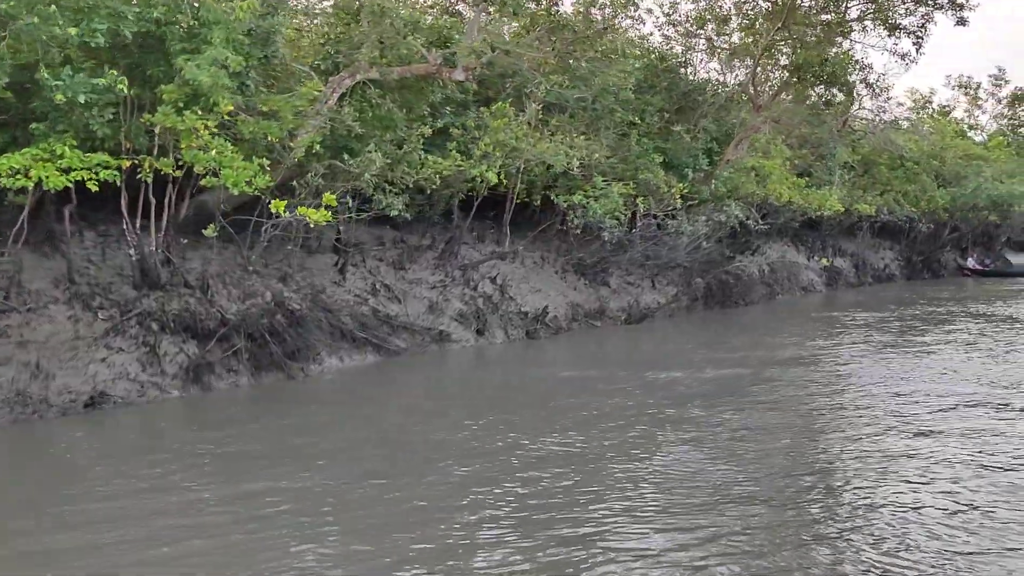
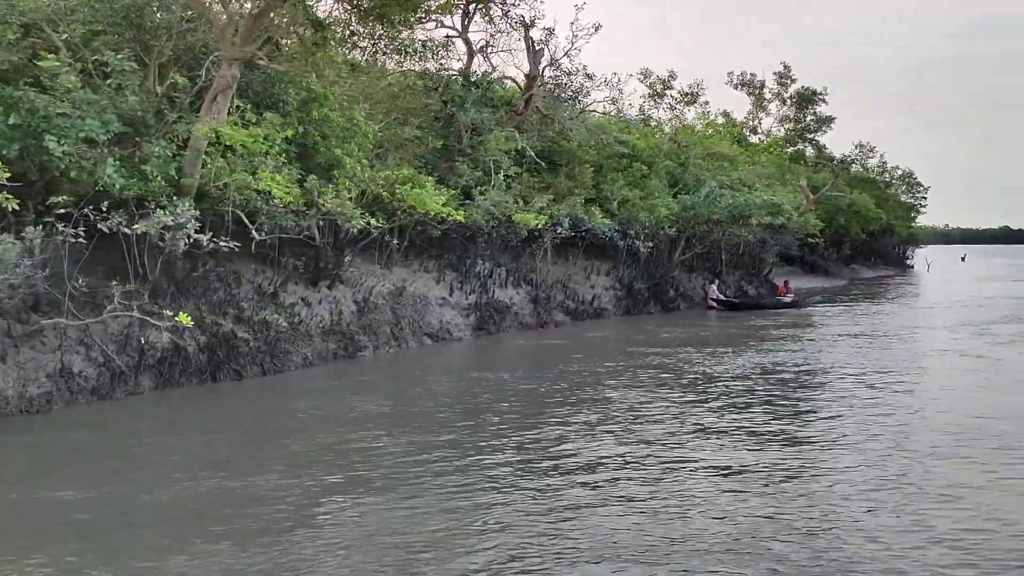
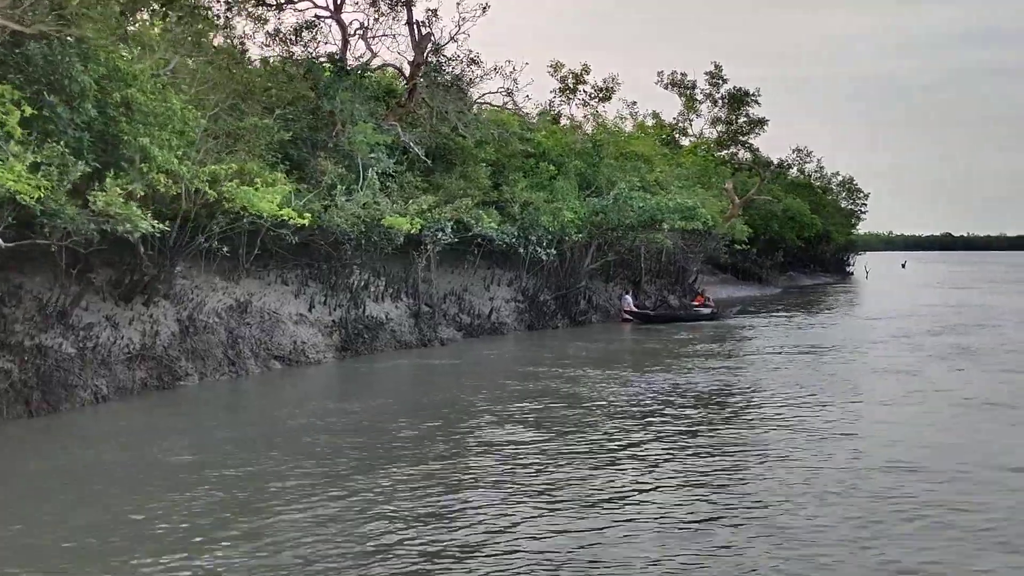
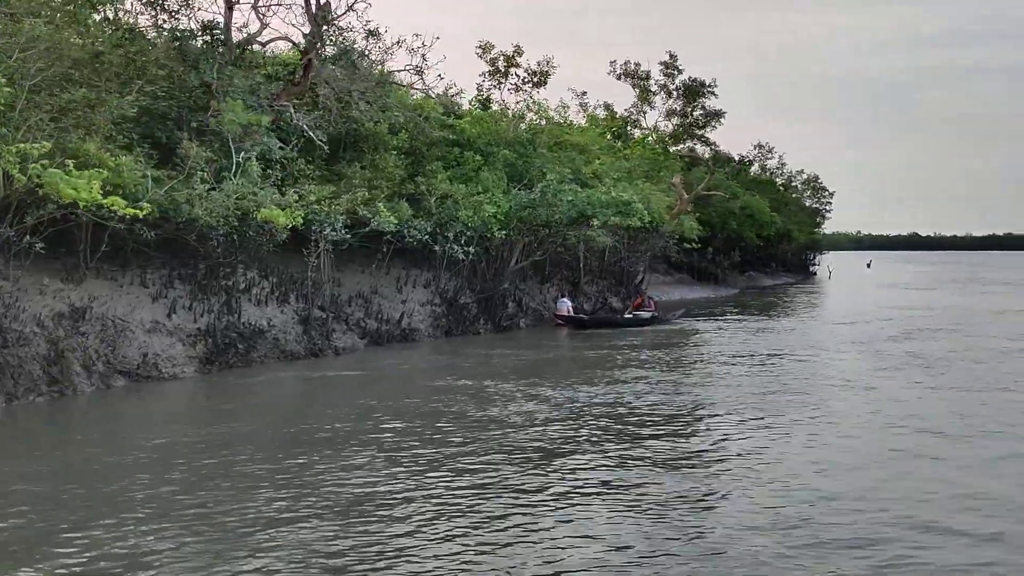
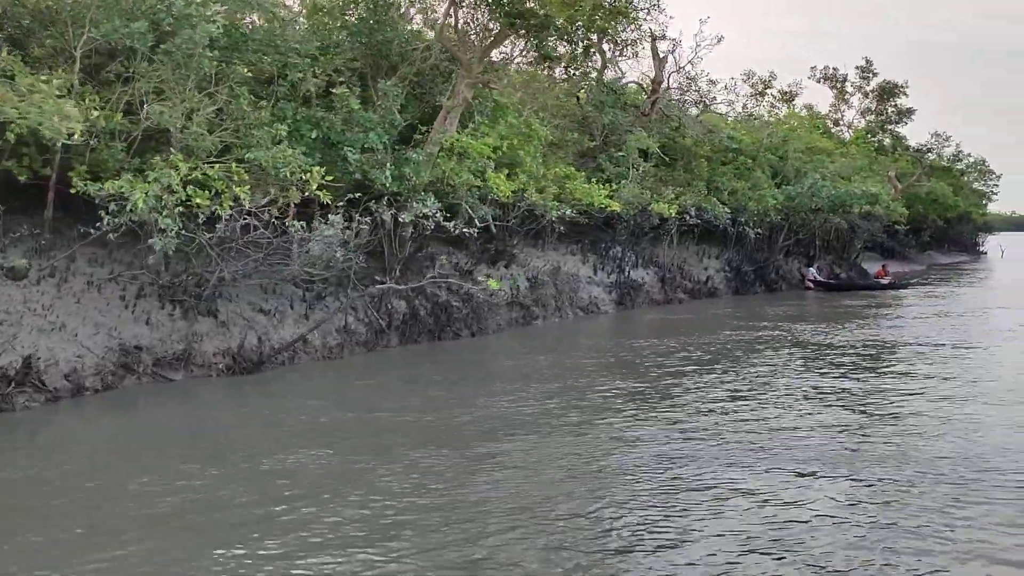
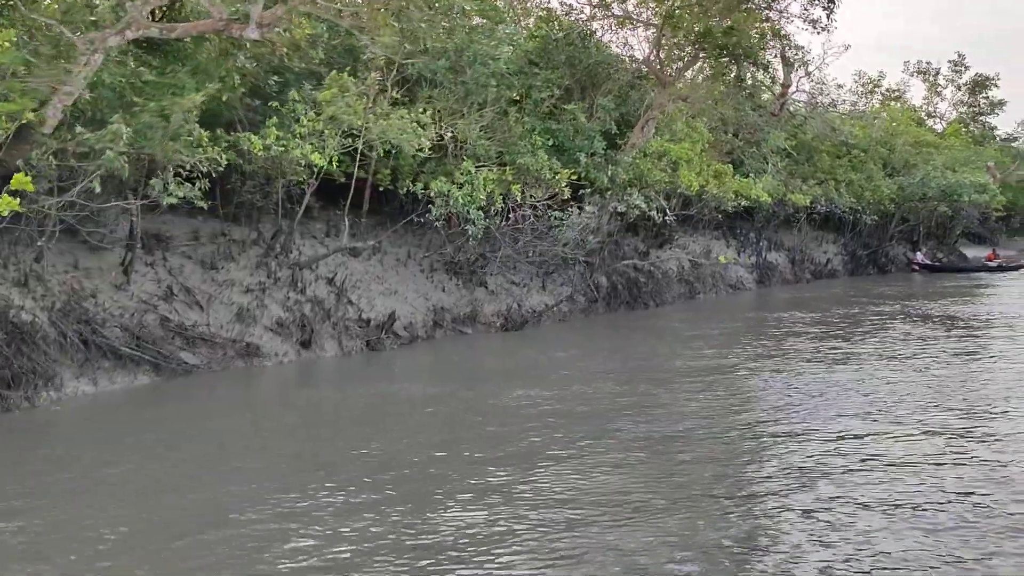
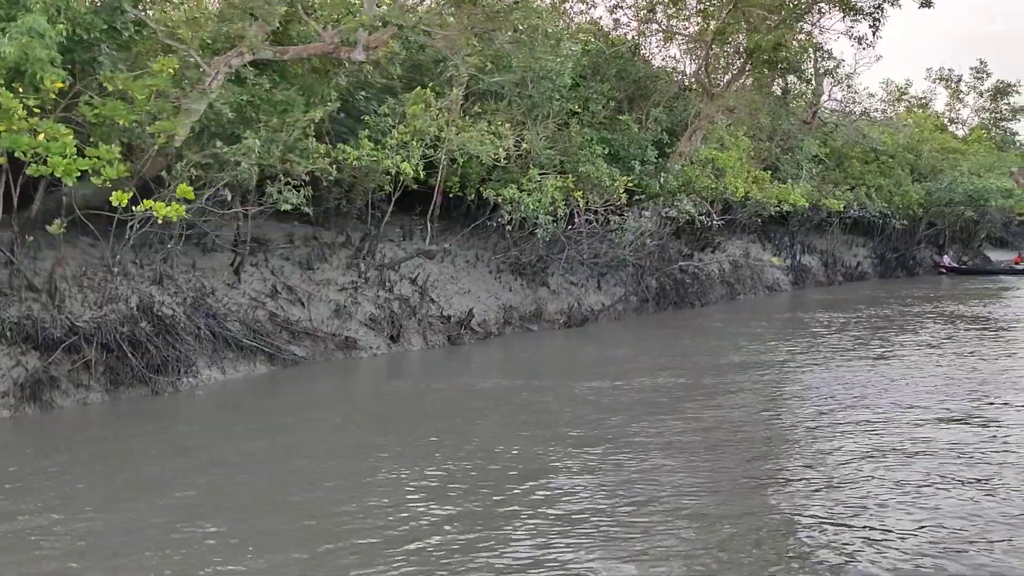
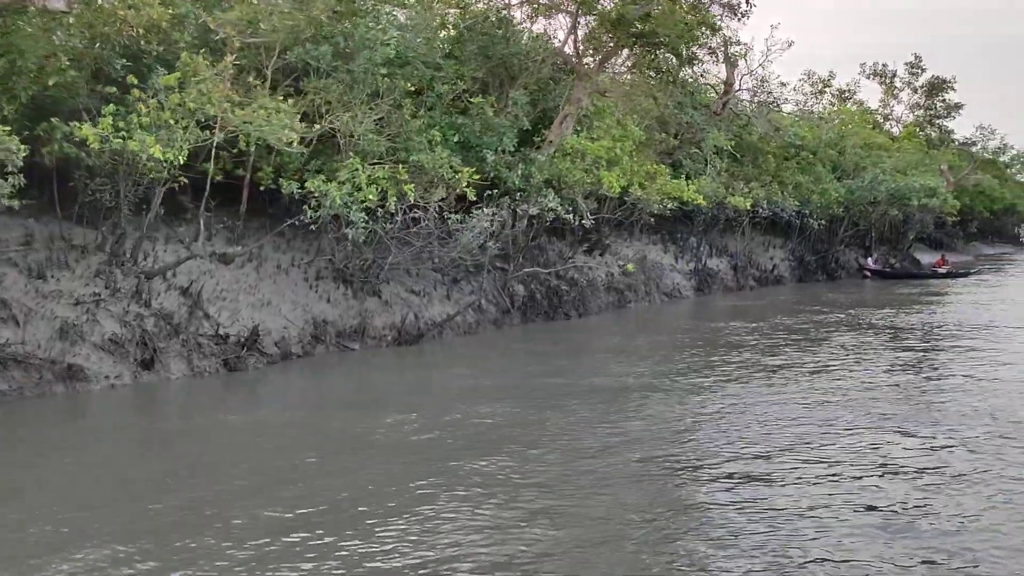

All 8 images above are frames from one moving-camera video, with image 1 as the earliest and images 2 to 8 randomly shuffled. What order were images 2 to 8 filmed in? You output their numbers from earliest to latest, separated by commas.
7, 6, 8, 5, 2, 3, 4
